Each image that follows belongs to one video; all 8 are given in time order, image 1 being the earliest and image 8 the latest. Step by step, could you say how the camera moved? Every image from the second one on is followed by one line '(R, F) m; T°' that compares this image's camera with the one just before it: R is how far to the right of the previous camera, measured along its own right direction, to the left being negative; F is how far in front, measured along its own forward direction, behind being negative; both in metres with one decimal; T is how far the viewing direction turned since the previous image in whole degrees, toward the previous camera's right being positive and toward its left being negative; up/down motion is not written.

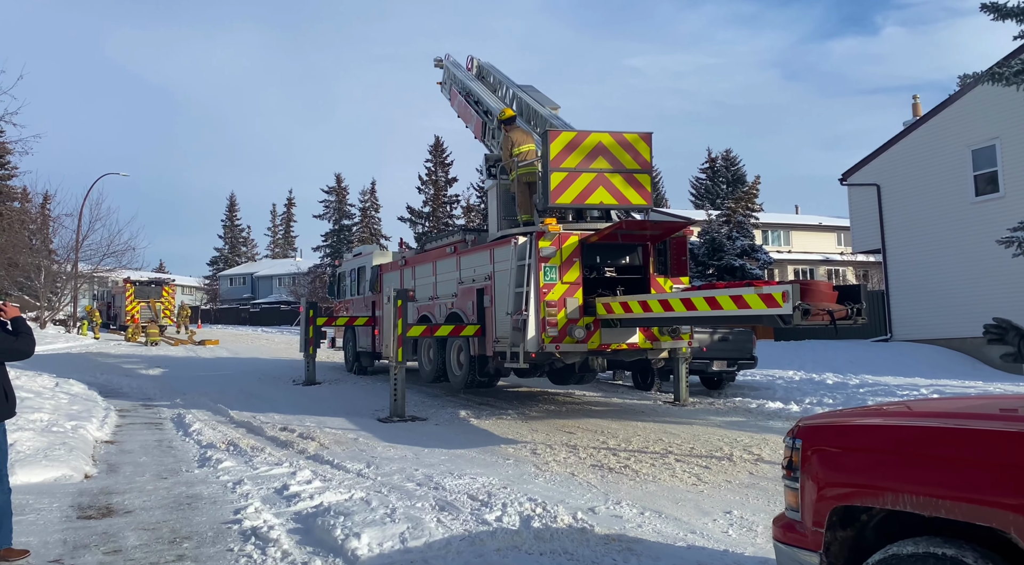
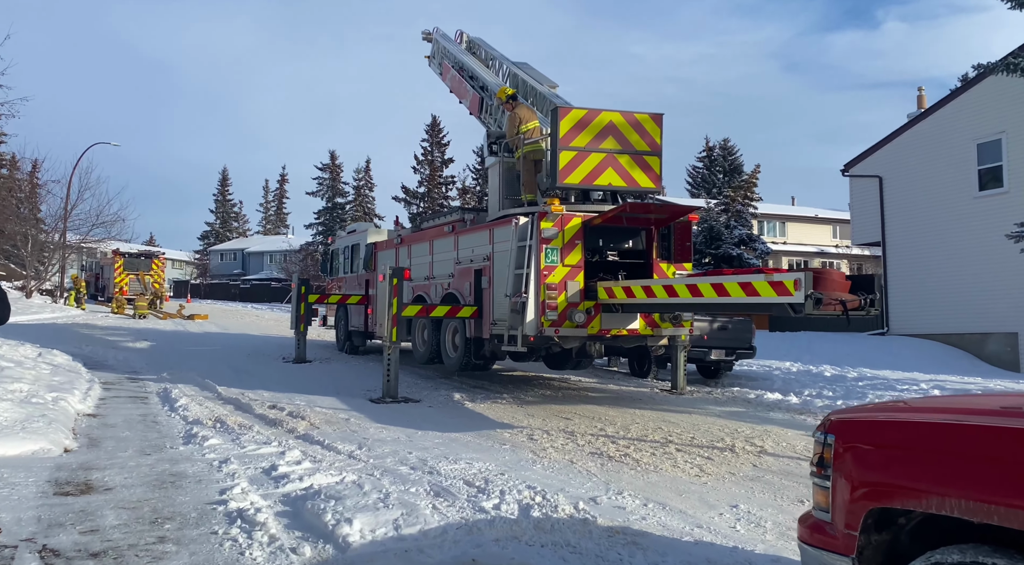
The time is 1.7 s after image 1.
(-0.1, +0.2) m; +1°
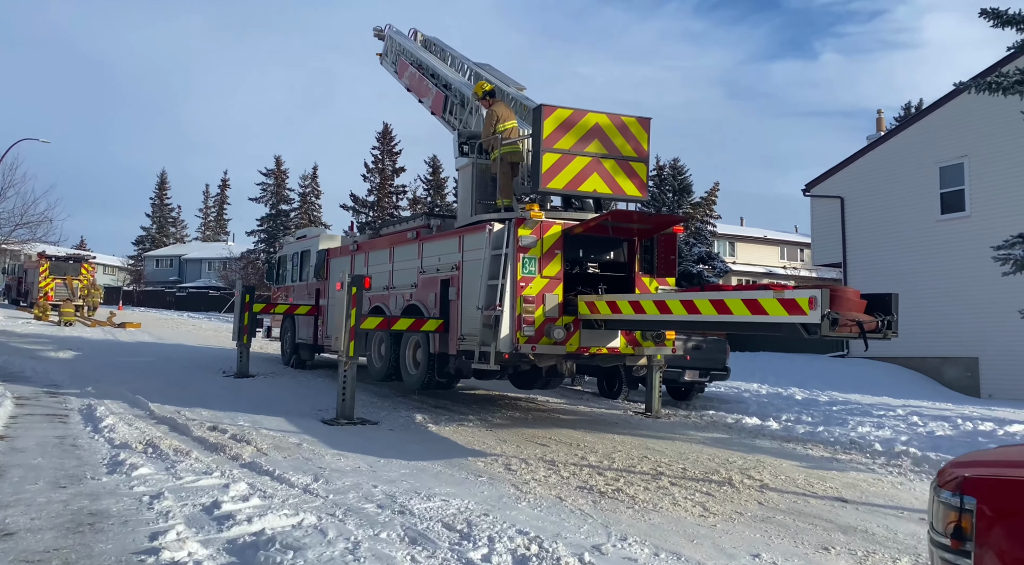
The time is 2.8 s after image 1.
(-0.3, +0.7) m; +4°
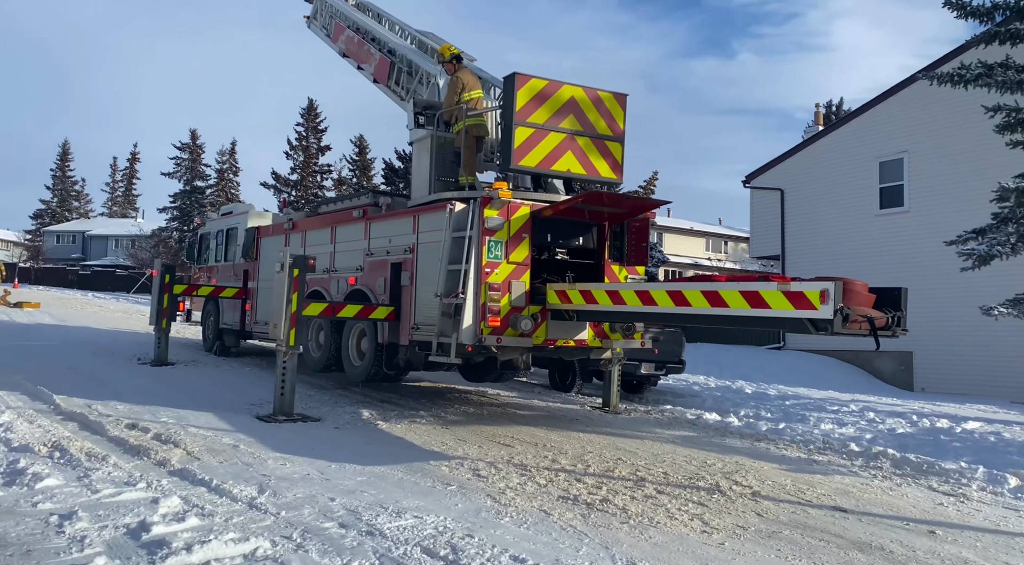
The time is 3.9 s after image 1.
(-0.4, +0.7) m; +6°
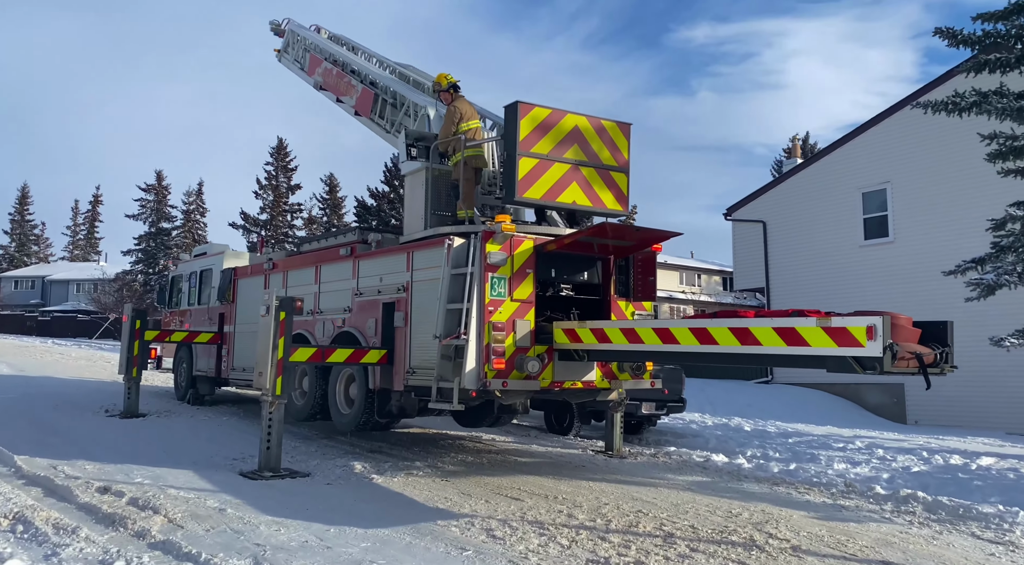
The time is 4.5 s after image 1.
(-0.3, +0.4) m; +2°
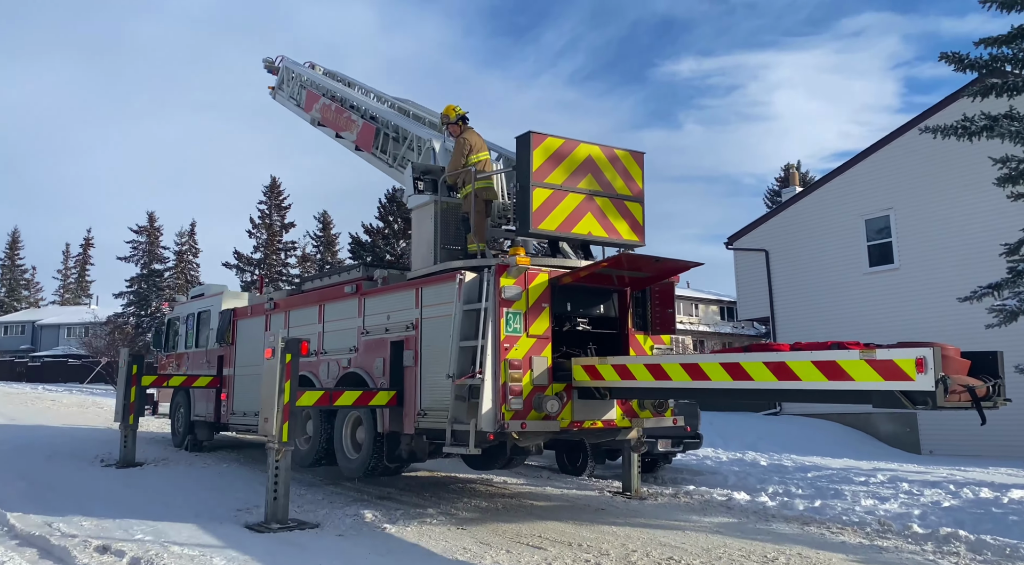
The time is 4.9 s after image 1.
(-0.2, +0.3) m; +1°
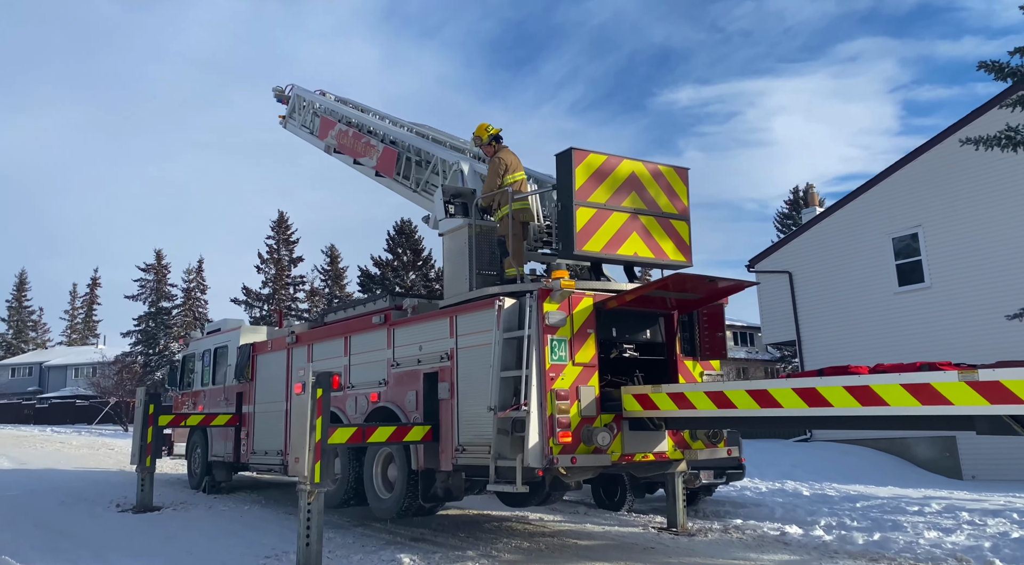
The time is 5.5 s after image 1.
(-0.3, +0.4) m; 0°
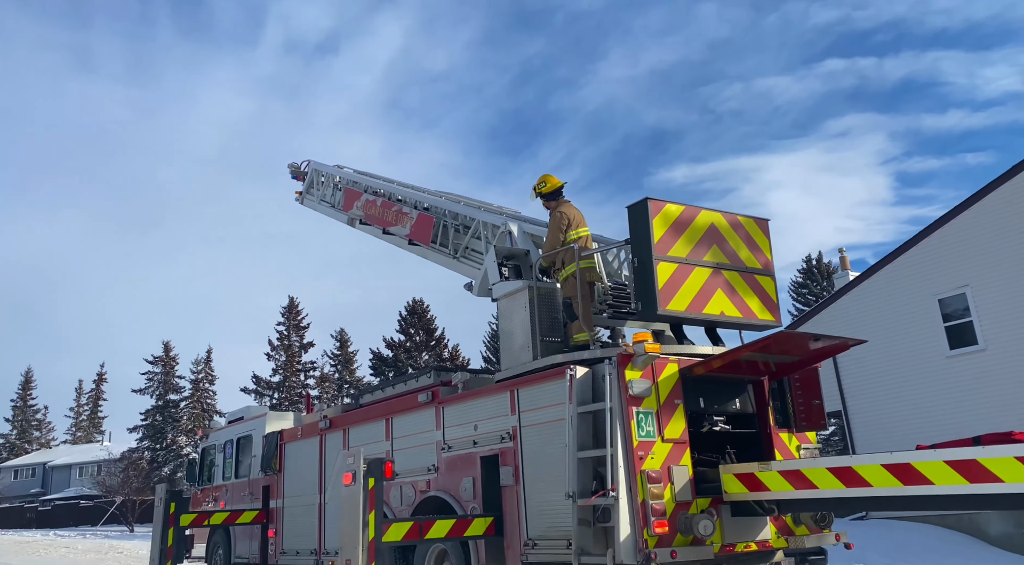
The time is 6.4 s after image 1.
(-0.5, +0.7) m; 0°
